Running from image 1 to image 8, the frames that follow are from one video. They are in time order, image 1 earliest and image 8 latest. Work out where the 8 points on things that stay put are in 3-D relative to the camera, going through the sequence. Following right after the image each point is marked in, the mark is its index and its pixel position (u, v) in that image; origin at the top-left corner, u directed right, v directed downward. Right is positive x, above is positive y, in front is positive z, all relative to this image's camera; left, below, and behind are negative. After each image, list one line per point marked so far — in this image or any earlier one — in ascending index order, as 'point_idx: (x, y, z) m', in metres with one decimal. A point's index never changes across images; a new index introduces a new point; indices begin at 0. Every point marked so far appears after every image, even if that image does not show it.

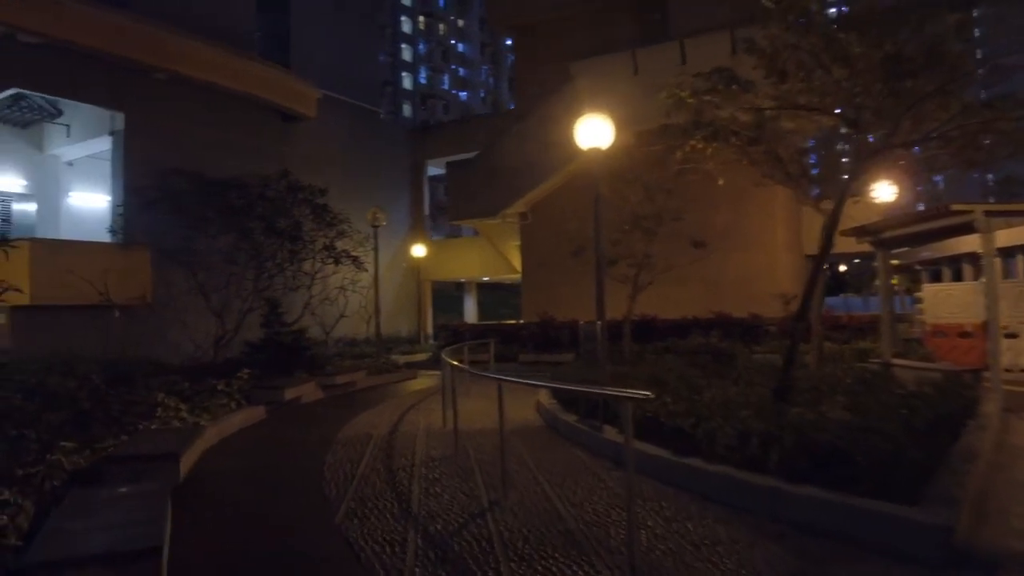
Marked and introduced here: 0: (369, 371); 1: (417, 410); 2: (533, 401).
0: (-3.2, -1.9, +18.6) m
1: (-1.5, -1.9, +12.9) m
2: (+0.3, -1.9, +13.2) m
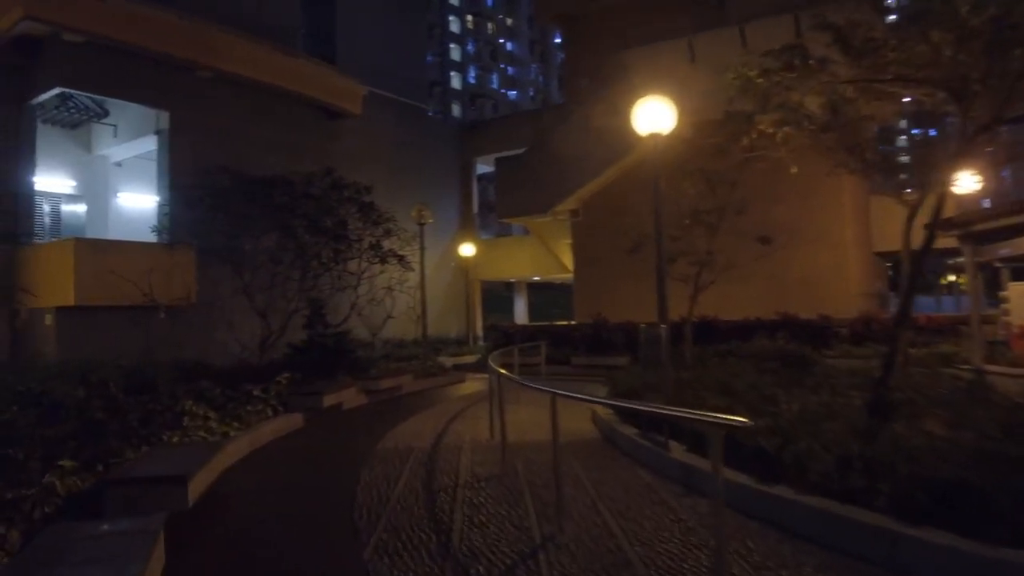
0: (-2.1, -1.9, +17.8) m
1: (-0.7, -1.9, +12.0) m
2: (+1.1, -1.9, +12.2) m
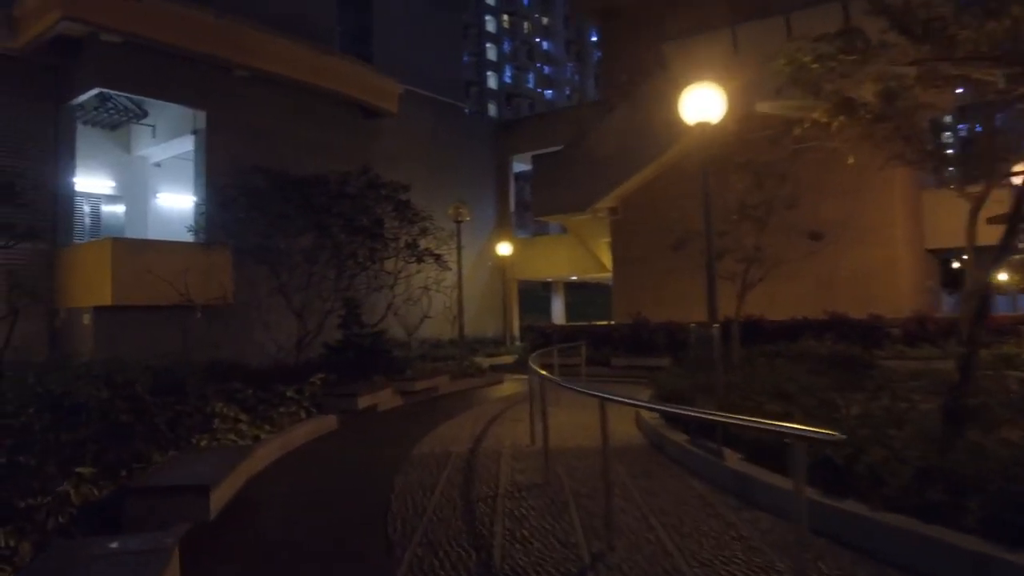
0: (-1.3, -1.9, +17.4) m
1: (-0.1, -1.9, +11.6) m
2: (+1.7, -1.8, +11.7) m
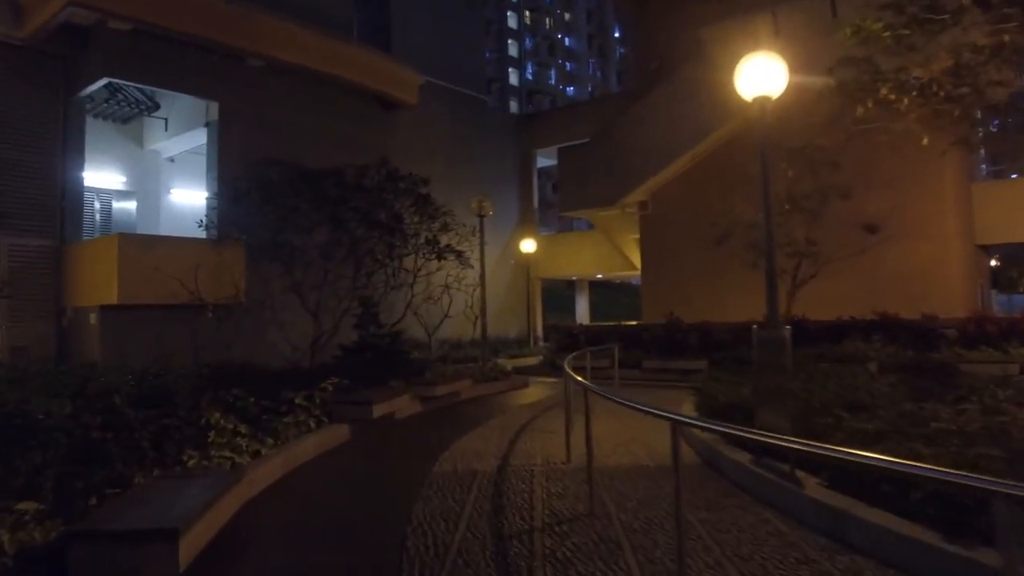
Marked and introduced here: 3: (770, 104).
0: (-0.7, -1.8, +16.4) m
1: (+0.3, -1.9, +10.5) m
2: (+2.1, -1.8, +10.6) m
3: (+2.8, +2.0, +9.1) m
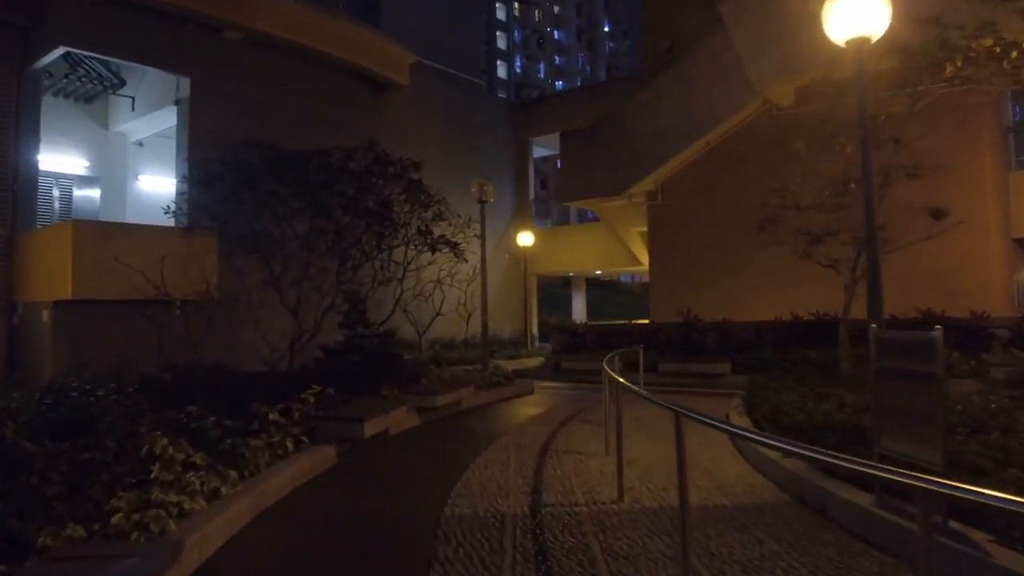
0: (-0.6, -1.7, +14.5) m
1: (+0.5, -1.8, +8.6) m
2: (+2.3, -1.7, +8.7) m
3: (+3.1, +2.1, +7.2) m
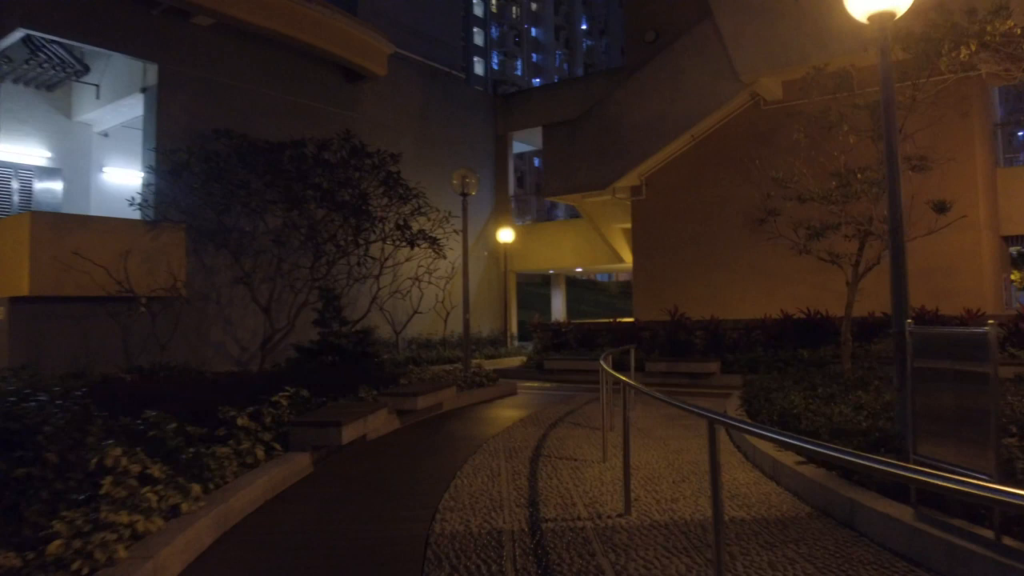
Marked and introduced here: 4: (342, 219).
0: (-0.9, -1.6, +13.8) m
1: (+0.4, -1.7, +8.0) m
2: (+2.2, -1.6, +8.2) m
3: (+3.1, +2.2, +6.7) m
4: (-3.8, +1.5, +18.5) m
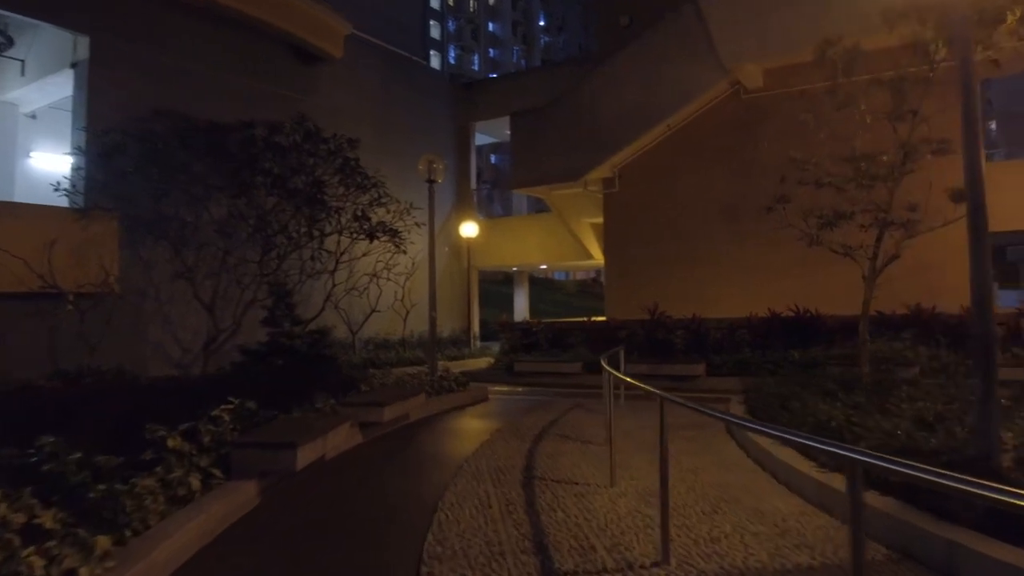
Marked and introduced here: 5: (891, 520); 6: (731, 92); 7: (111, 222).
0: (-1.3, -1.6, +12.4) m
1: (+0.3, -1.6, +6.7) m
2: (+2.1, -1.6, +7.0) m
3: (+3.1, +2.2, +5.6) m
4: (-4.5, +1.6, +17.0) m
5: (+2.3, -1.4, +5.0) m
6: (+4.9, +4.3, +18.3) m
7: (-7.4, +1.3, +15.2) m
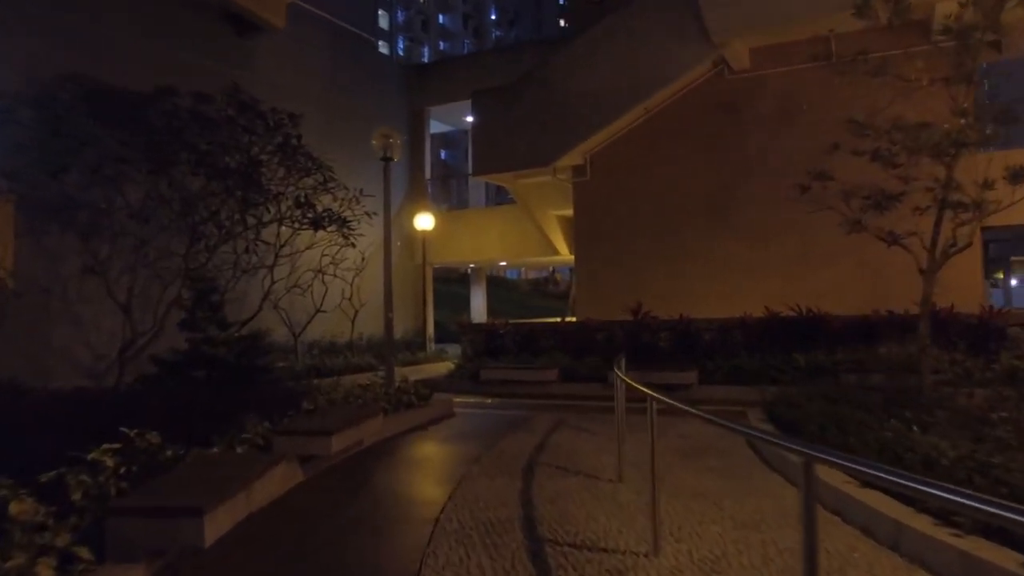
0: (-1.6, -1.5, +10.4) m
1: (+0.4, -1.6, +4.8) m
2: (+2.2, -1.5, +5.2) m
3: (+3.2, +2.3, +3.8) m
4: (-5.1, +1.7, +14.7) m
5: (+2.4, -1.4, +3.2) m
6: (+4.2, +4.4, +16.6) m
7: (-7.9, +1.3, +12.8) m
